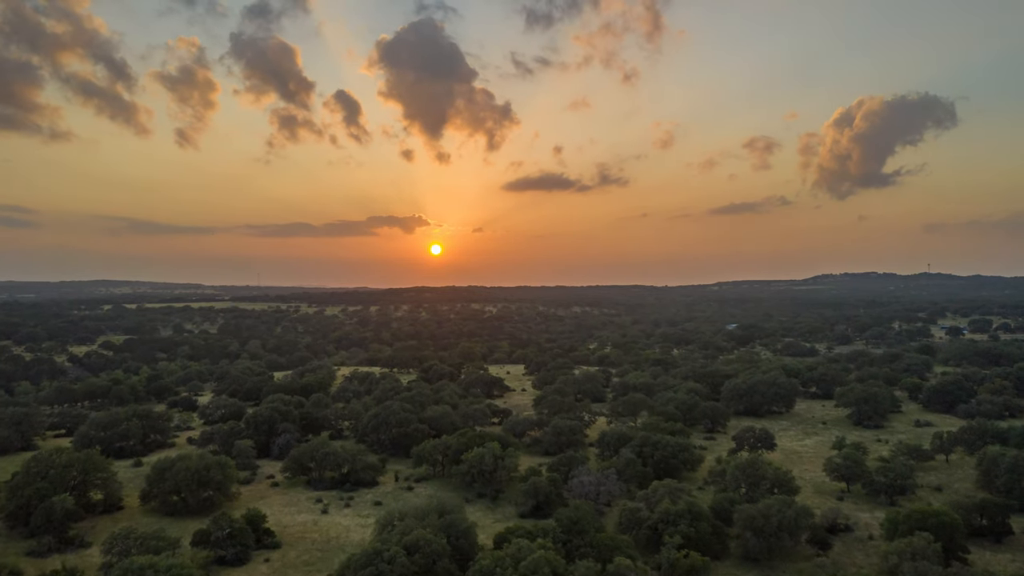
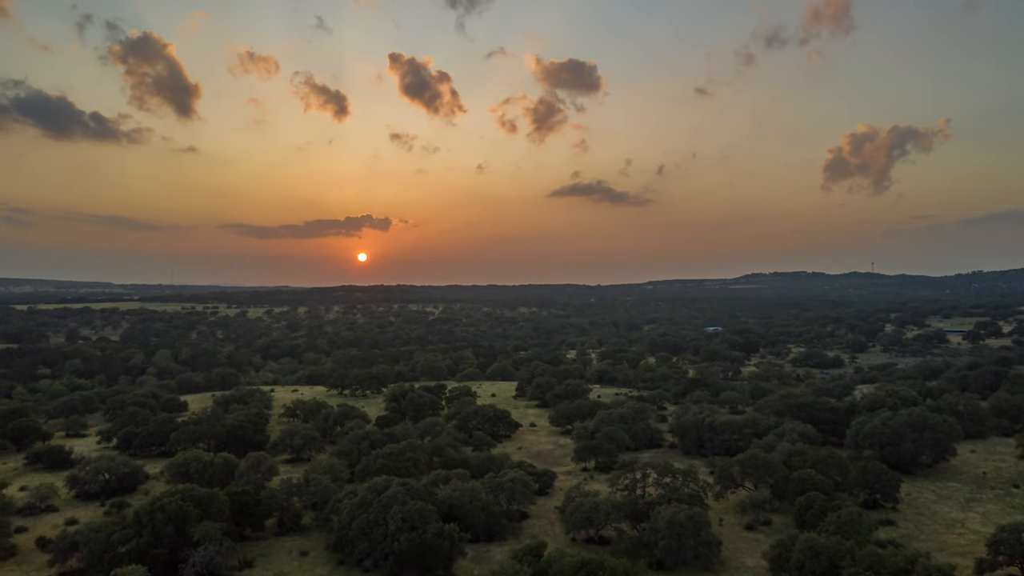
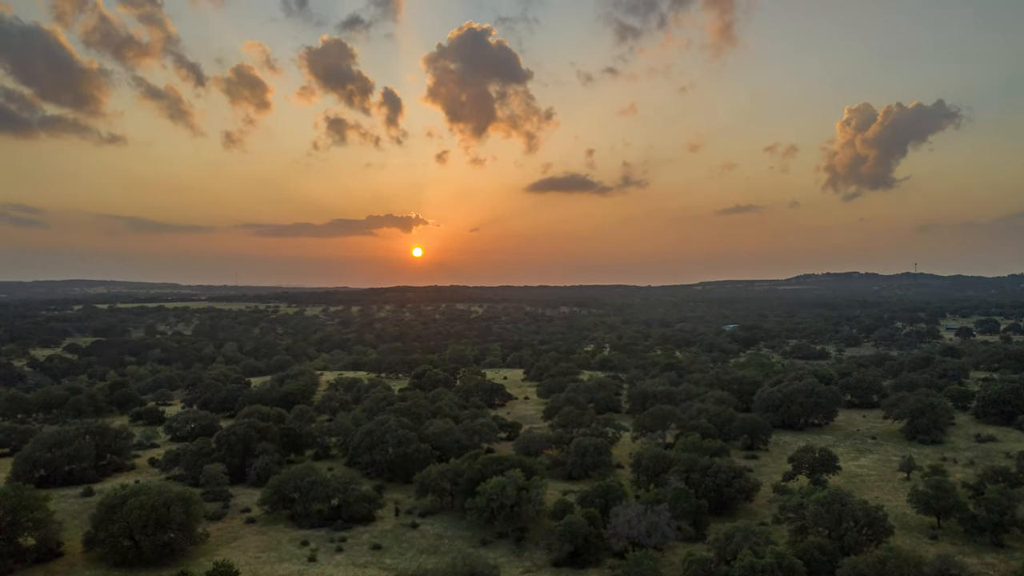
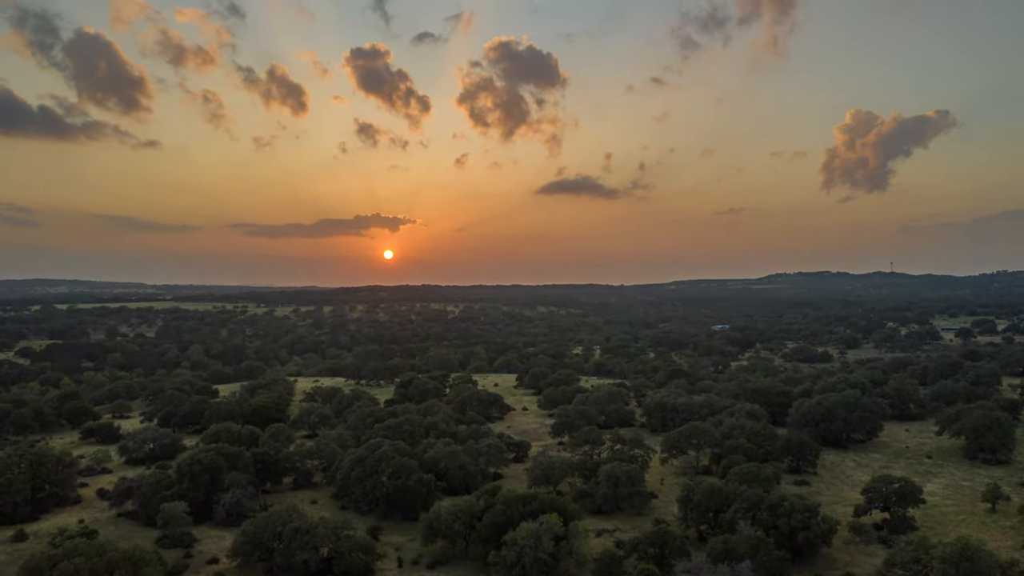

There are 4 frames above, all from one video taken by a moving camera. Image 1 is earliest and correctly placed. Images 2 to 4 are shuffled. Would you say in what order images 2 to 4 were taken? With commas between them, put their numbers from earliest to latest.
3, 4, 2
